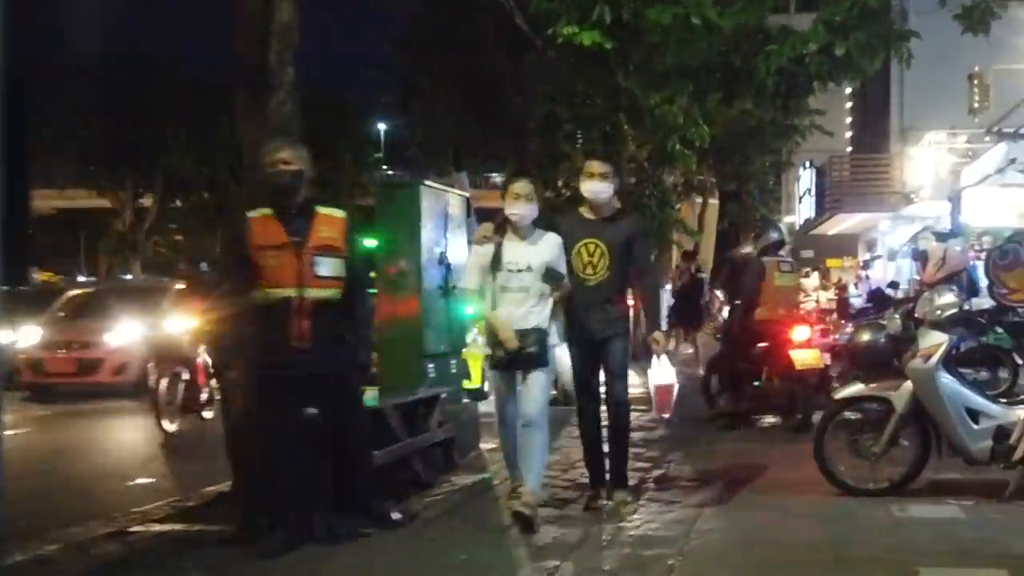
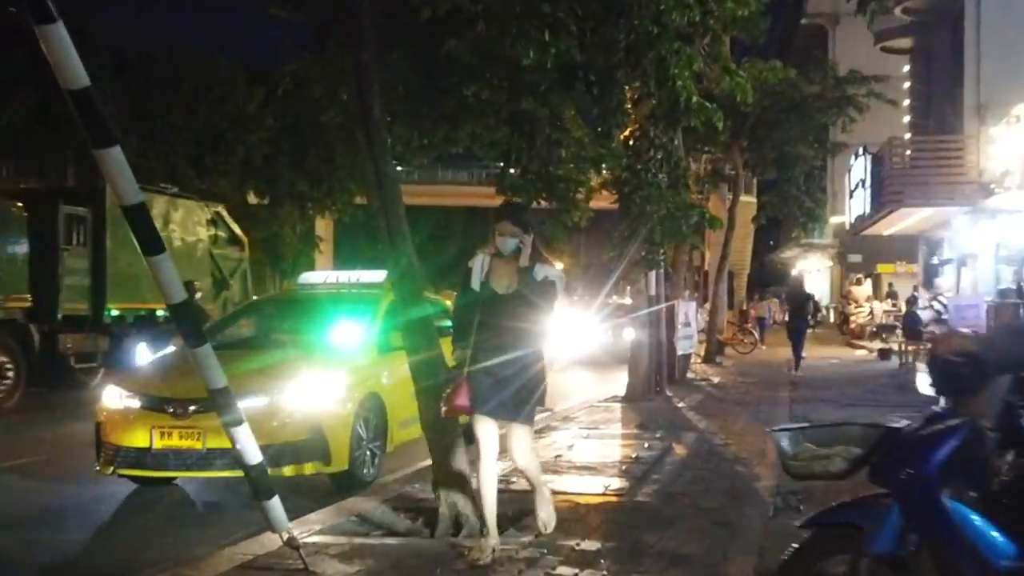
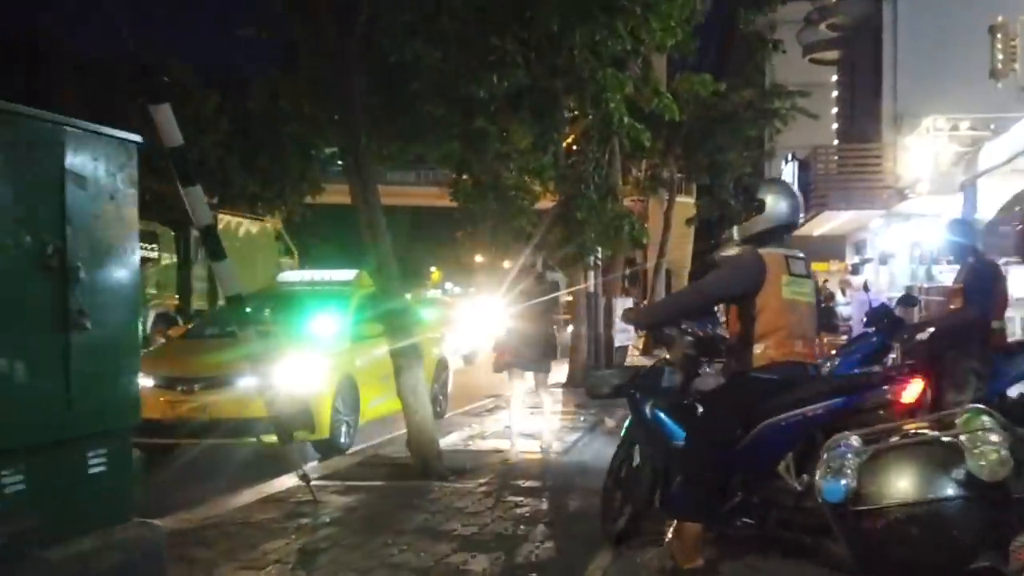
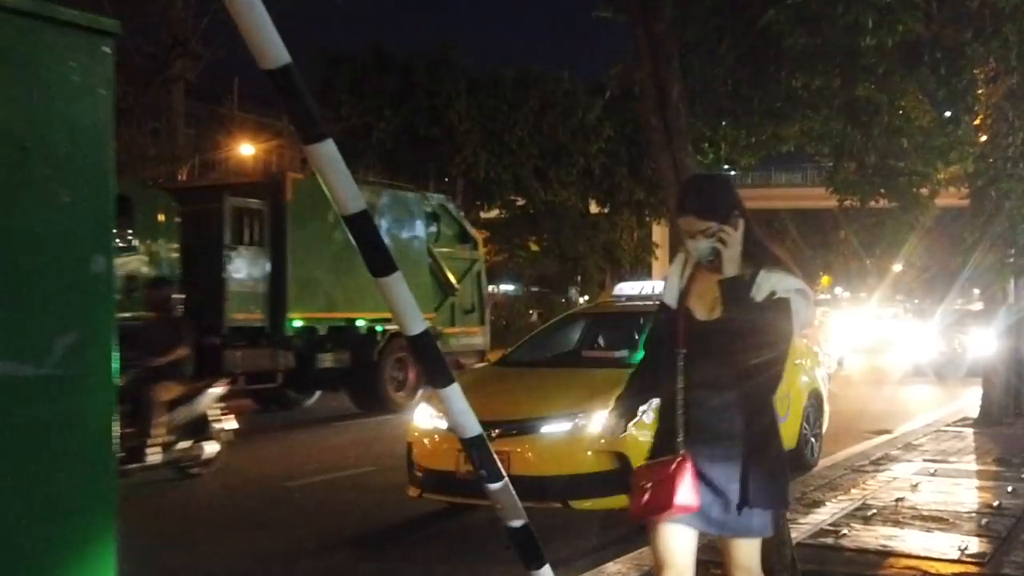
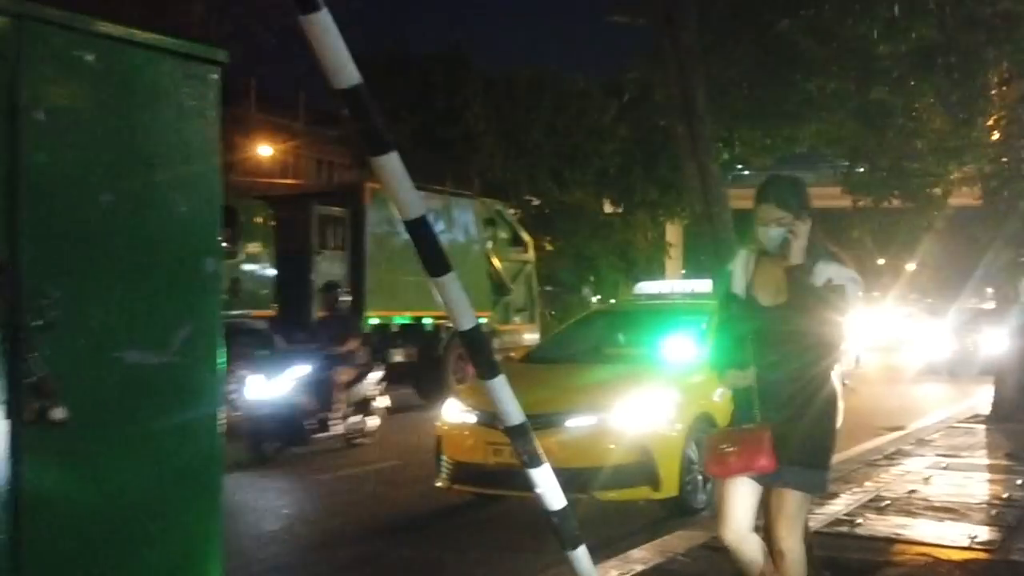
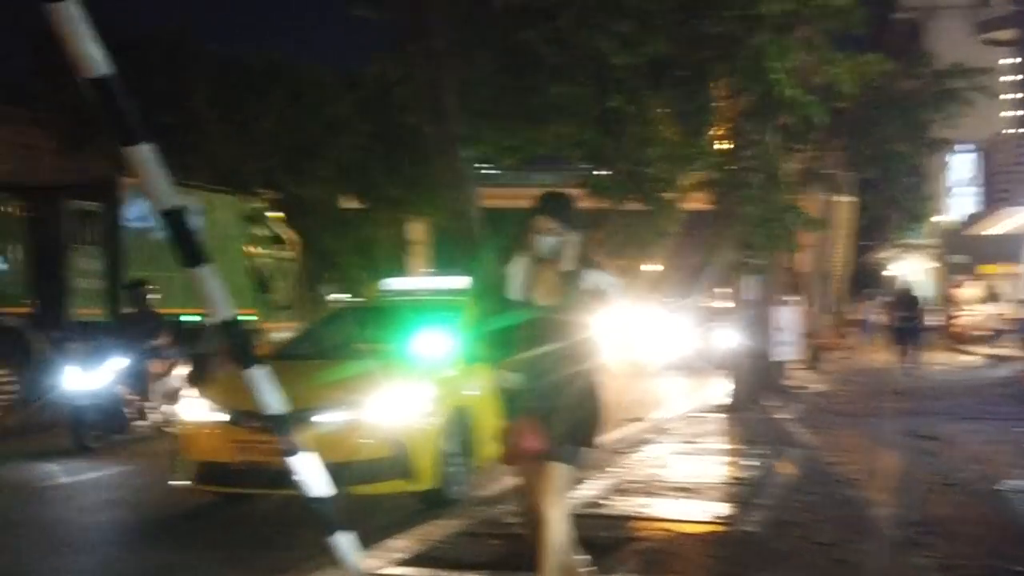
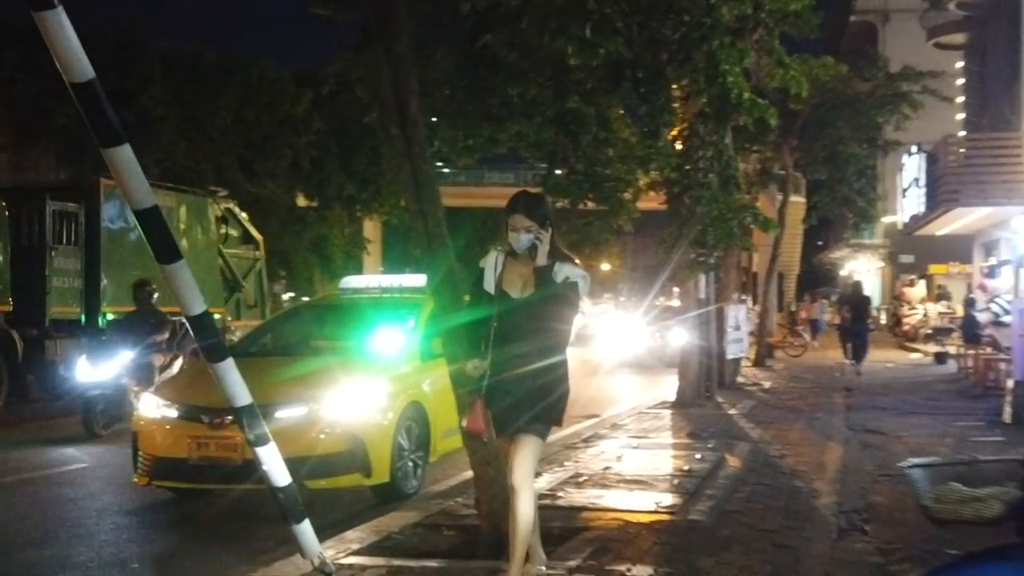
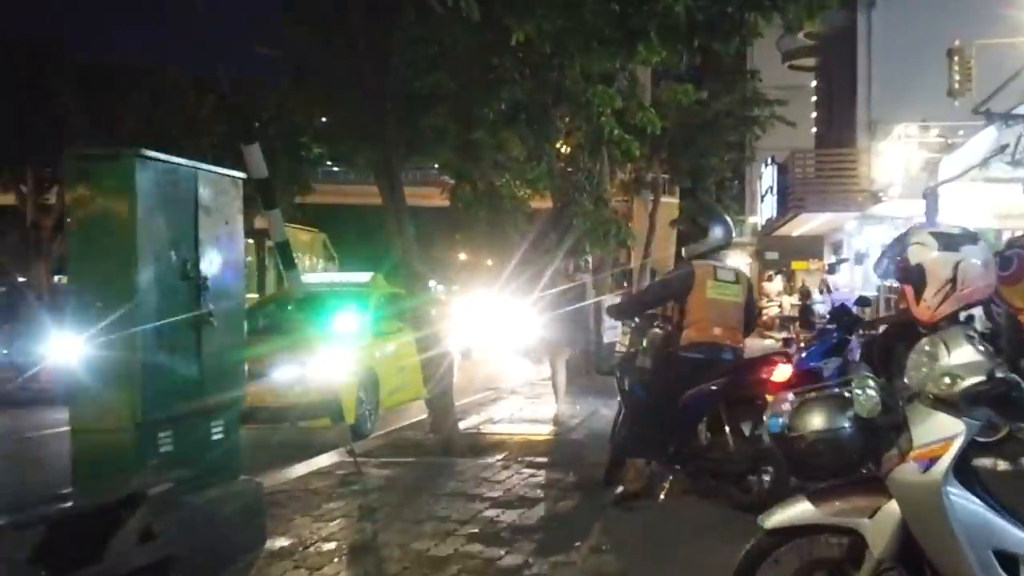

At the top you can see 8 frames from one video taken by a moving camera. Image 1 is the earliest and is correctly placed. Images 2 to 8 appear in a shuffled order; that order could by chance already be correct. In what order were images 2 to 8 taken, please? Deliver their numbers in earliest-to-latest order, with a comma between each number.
8, 3, 2, 7, 6, 5, 4
